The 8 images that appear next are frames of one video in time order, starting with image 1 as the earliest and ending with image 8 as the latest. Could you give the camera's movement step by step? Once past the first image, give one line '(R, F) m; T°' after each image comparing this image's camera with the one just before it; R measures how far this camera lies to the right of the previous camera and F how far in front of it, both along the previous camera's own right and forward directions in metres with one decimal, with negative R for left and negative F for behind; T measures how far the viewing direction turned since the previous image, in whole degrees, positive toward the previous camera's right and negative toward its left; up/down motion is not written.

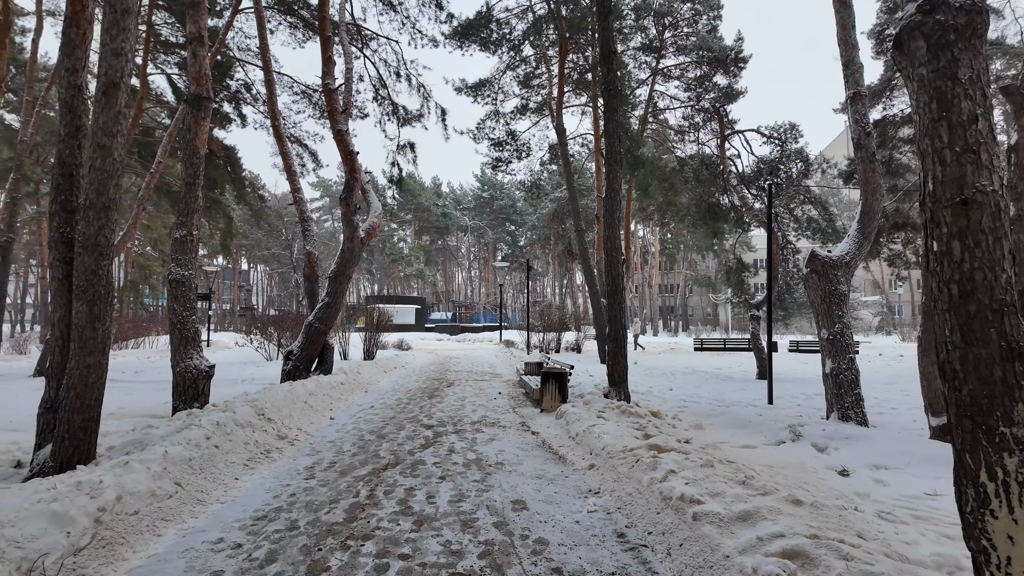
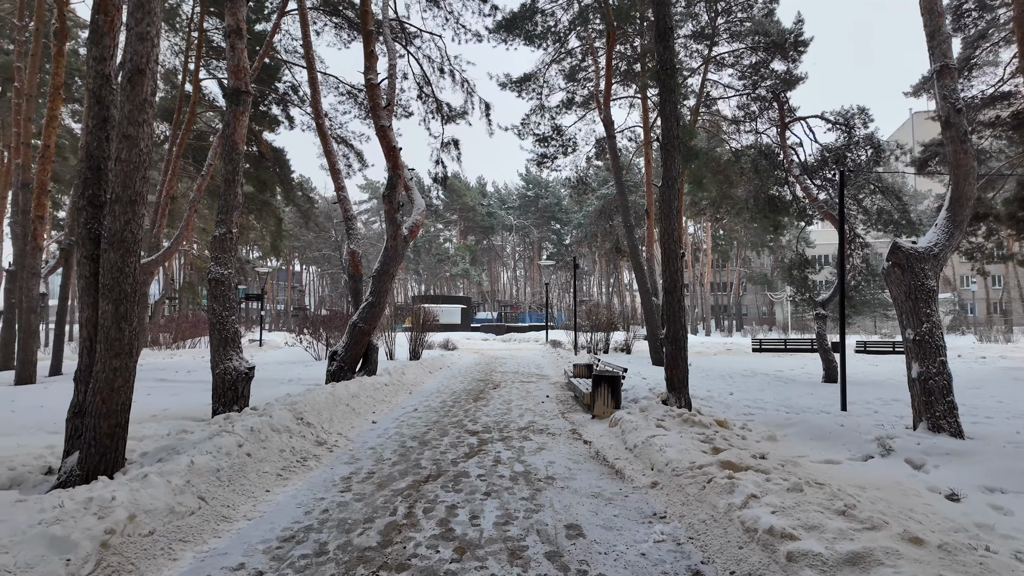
(0.0, +0.4) m; -4°
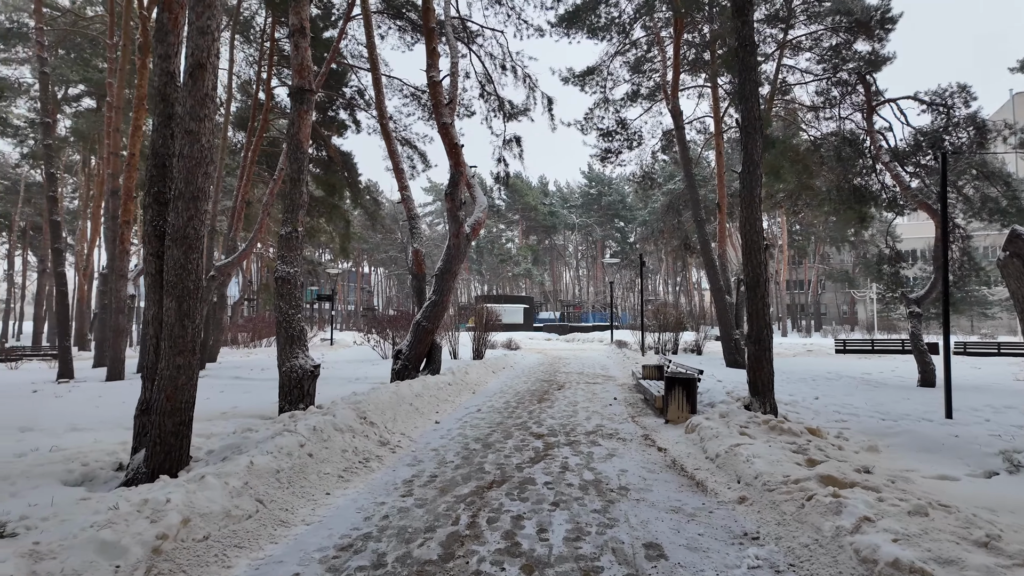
(0.0, +0.2) m; -6°
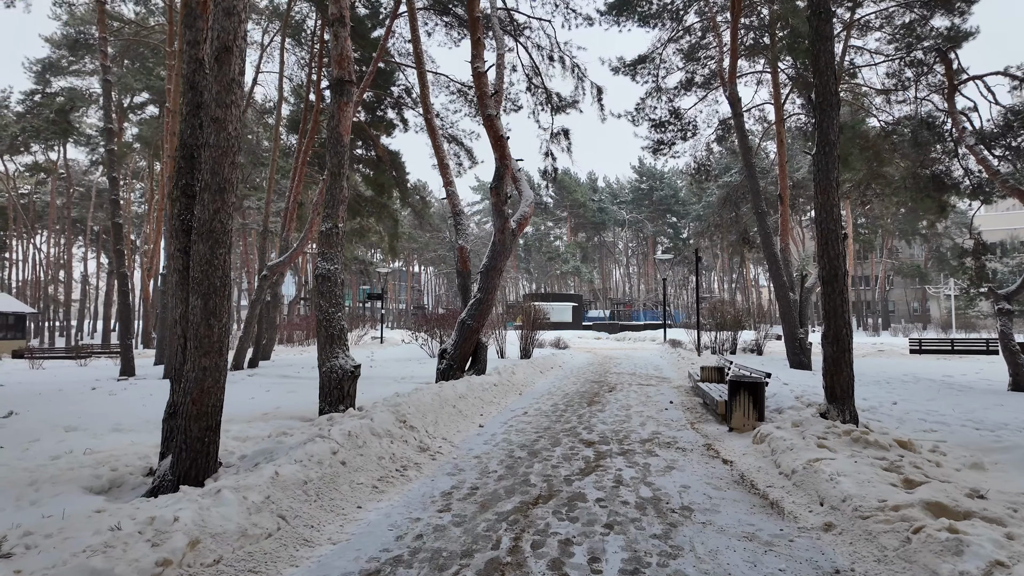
(0.0, +0.3) m; -5°
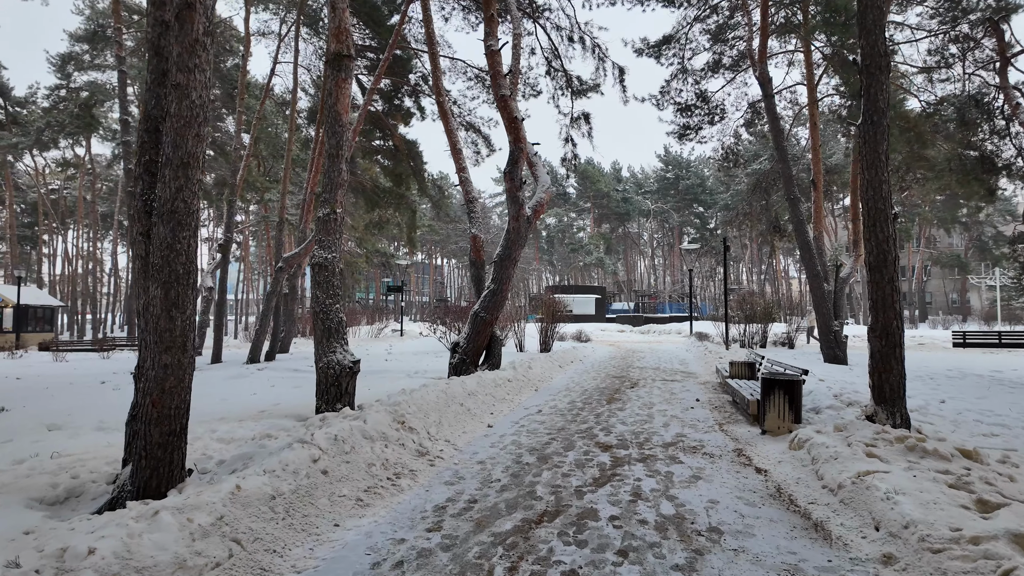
(+0.1, +0.4) m; -2°
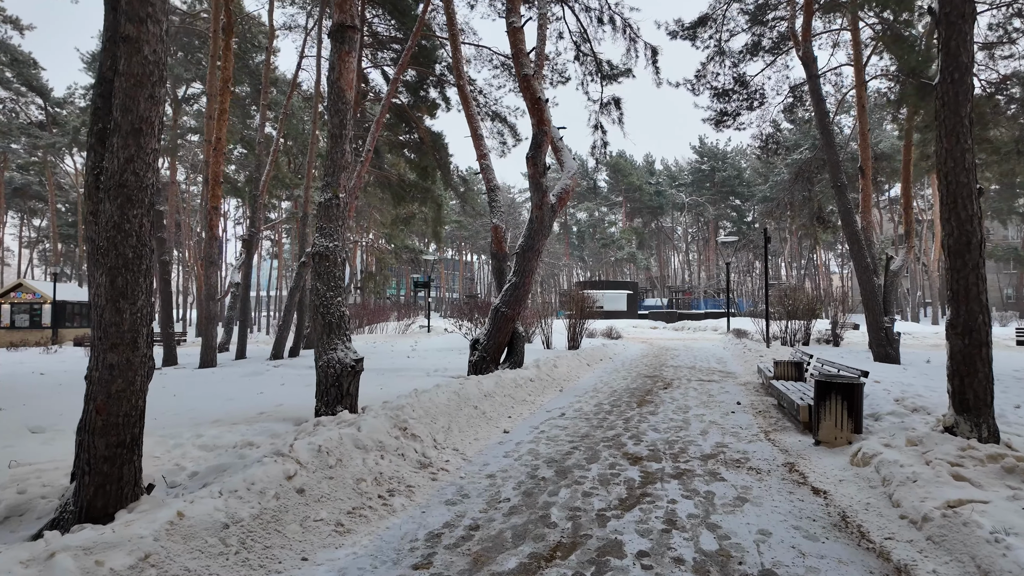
(+0.1, +0.5) m; -3°
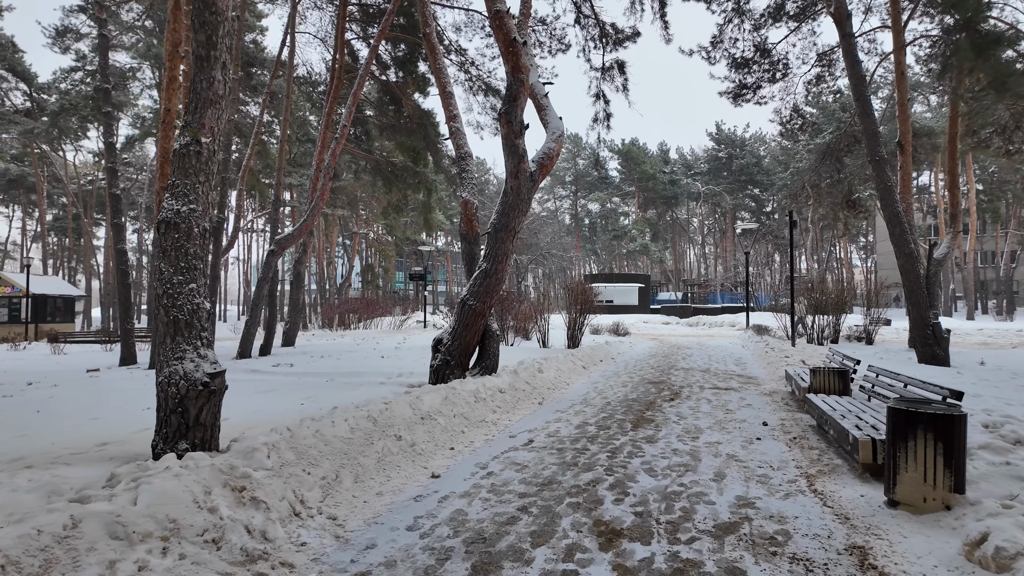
(+0.5, +1.4) m; -1°
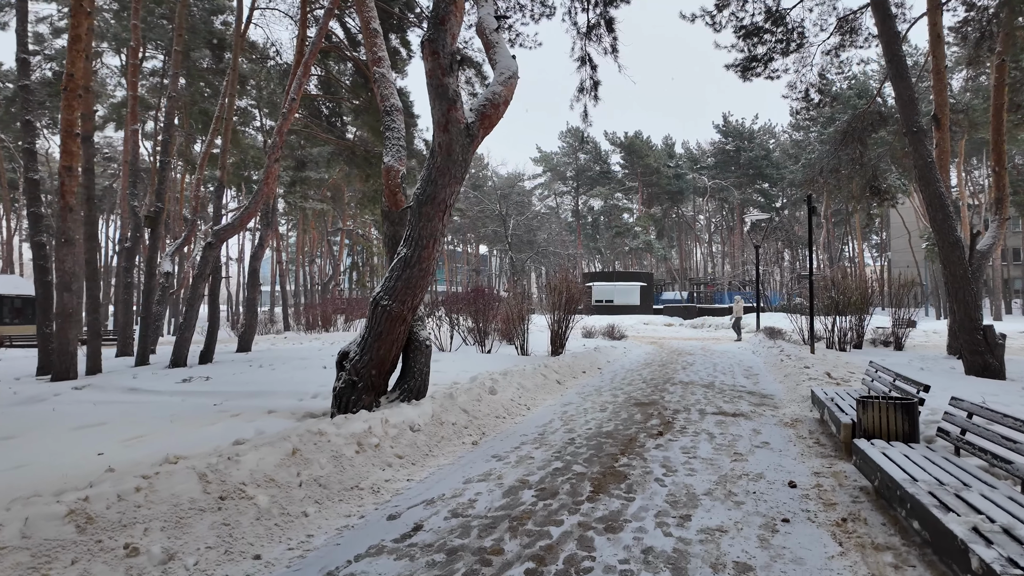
(+0.6, +1.6) m; -1°
